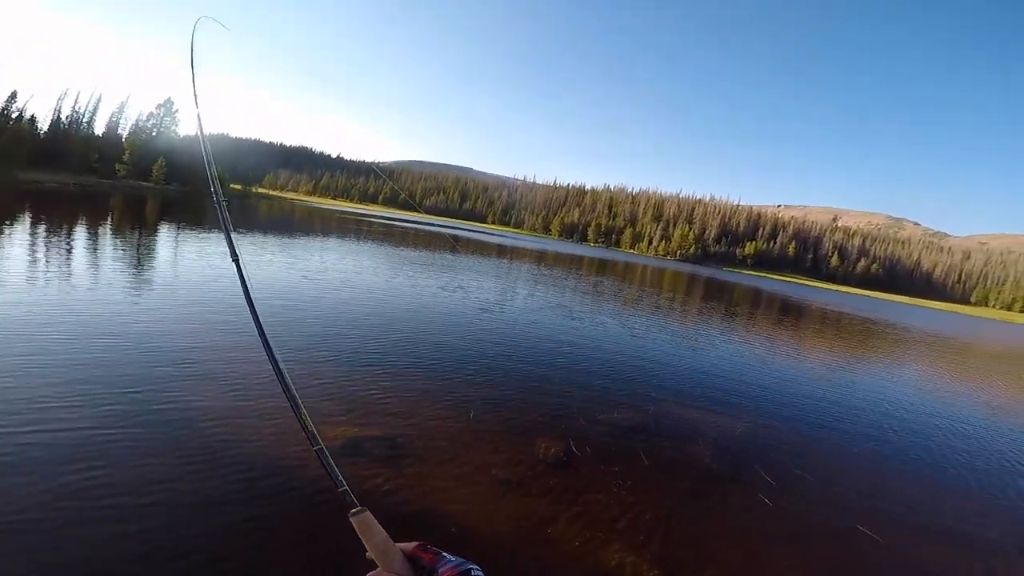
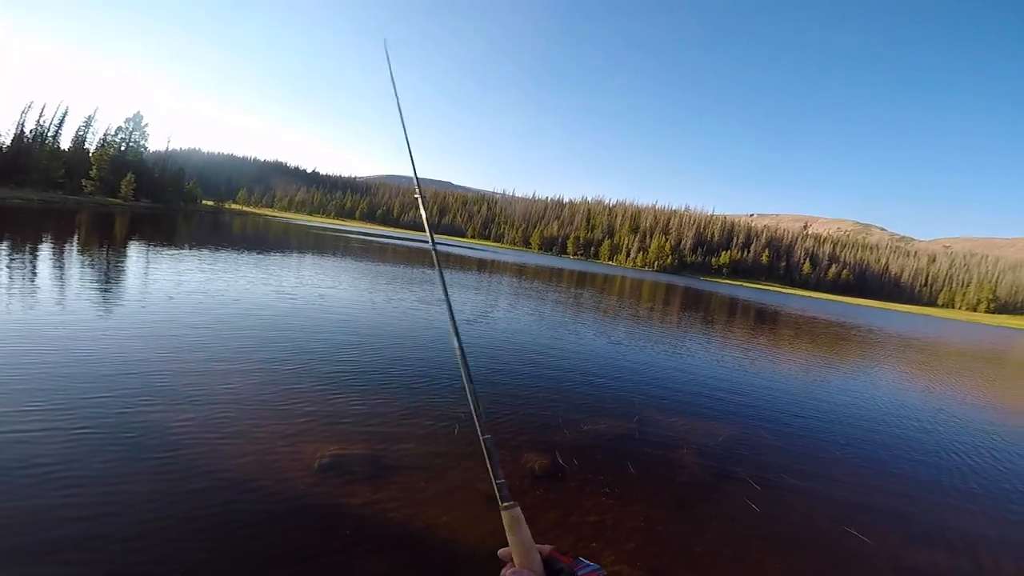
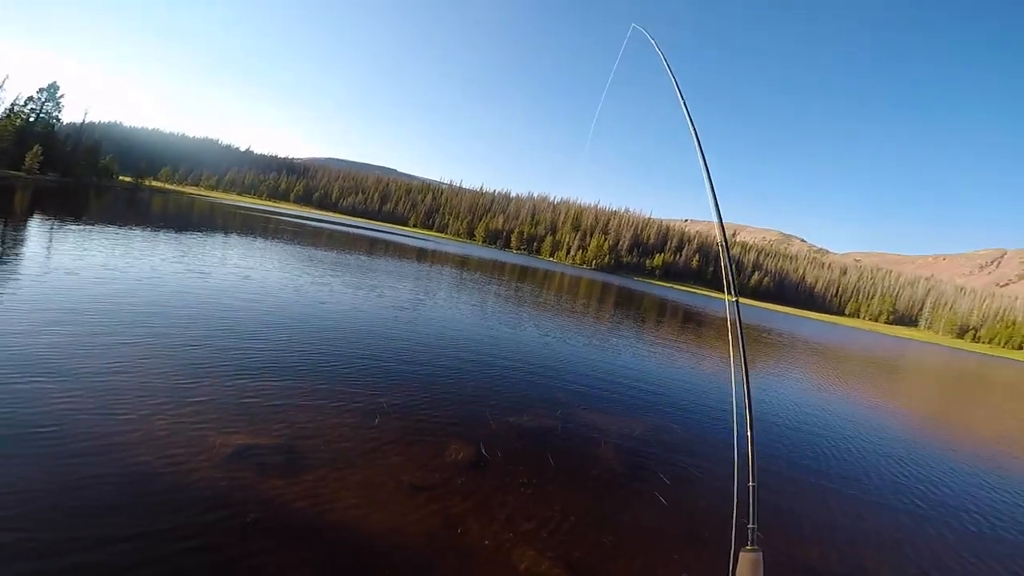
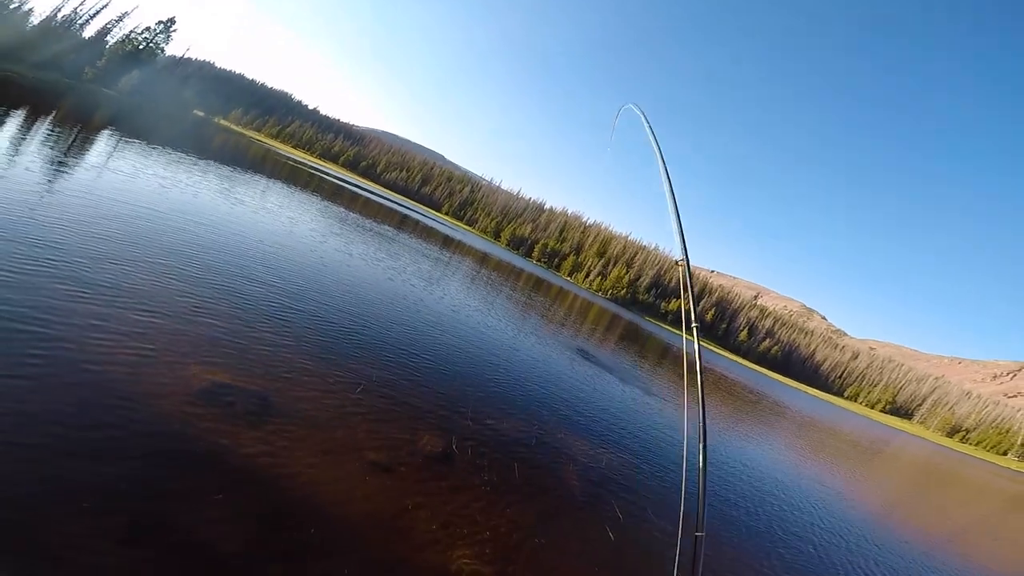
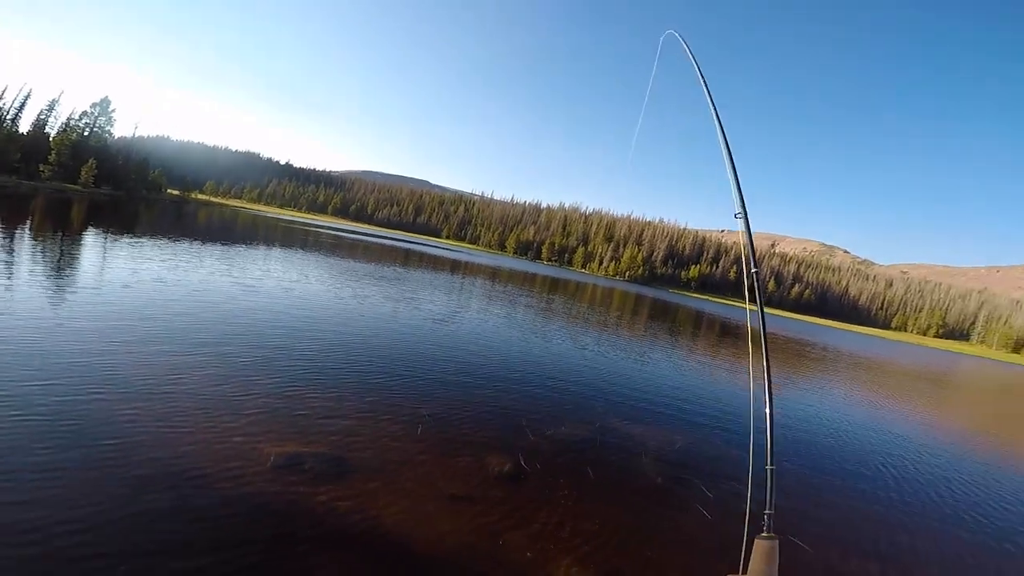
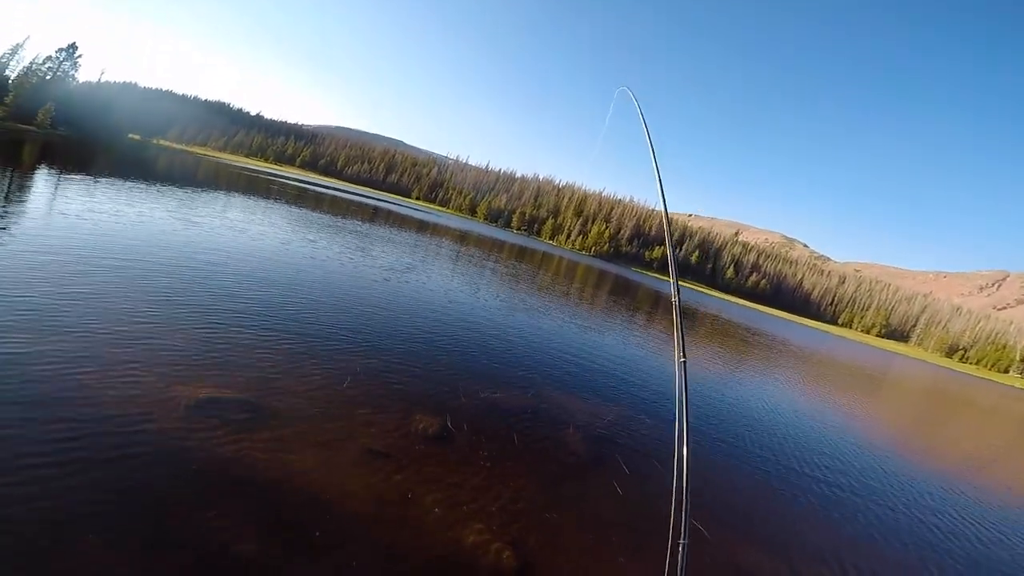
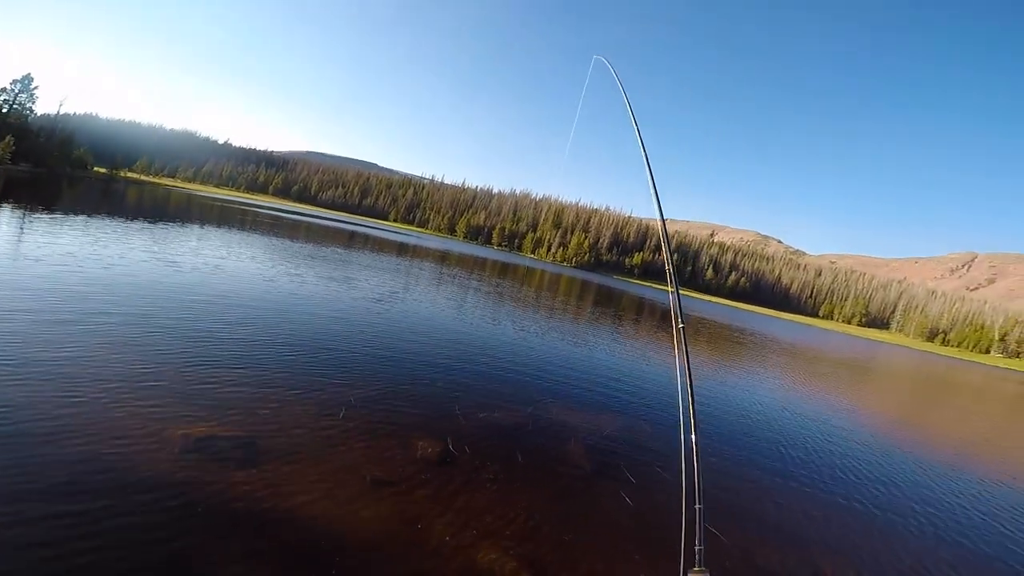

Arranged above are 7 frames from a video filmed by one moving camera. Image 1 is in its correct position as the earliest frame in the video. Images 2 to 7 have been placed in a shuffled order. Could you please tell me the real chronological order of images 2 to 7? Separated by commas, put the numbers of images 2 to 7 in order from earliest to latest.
2, 5, 3, 7, 6, 4
